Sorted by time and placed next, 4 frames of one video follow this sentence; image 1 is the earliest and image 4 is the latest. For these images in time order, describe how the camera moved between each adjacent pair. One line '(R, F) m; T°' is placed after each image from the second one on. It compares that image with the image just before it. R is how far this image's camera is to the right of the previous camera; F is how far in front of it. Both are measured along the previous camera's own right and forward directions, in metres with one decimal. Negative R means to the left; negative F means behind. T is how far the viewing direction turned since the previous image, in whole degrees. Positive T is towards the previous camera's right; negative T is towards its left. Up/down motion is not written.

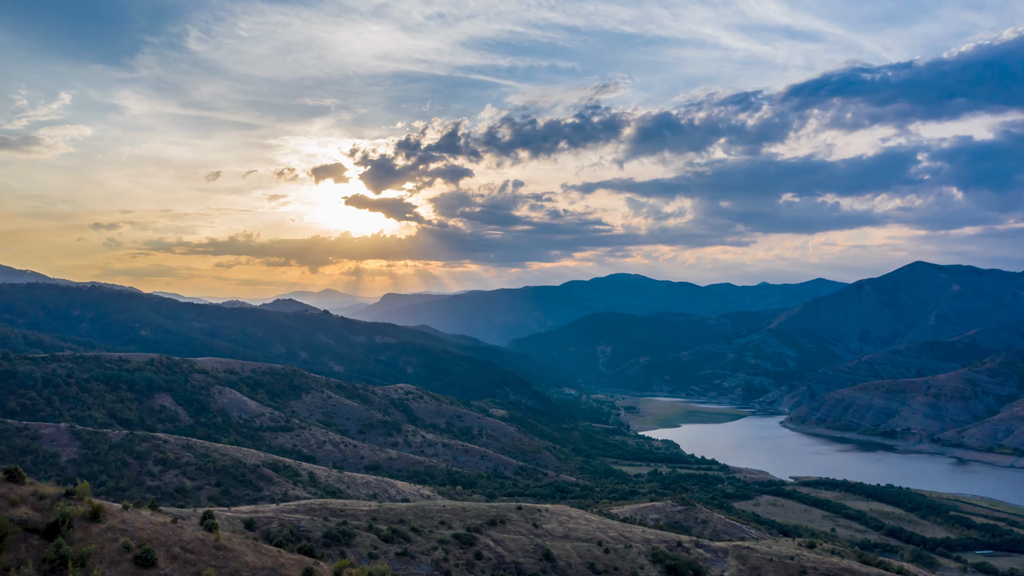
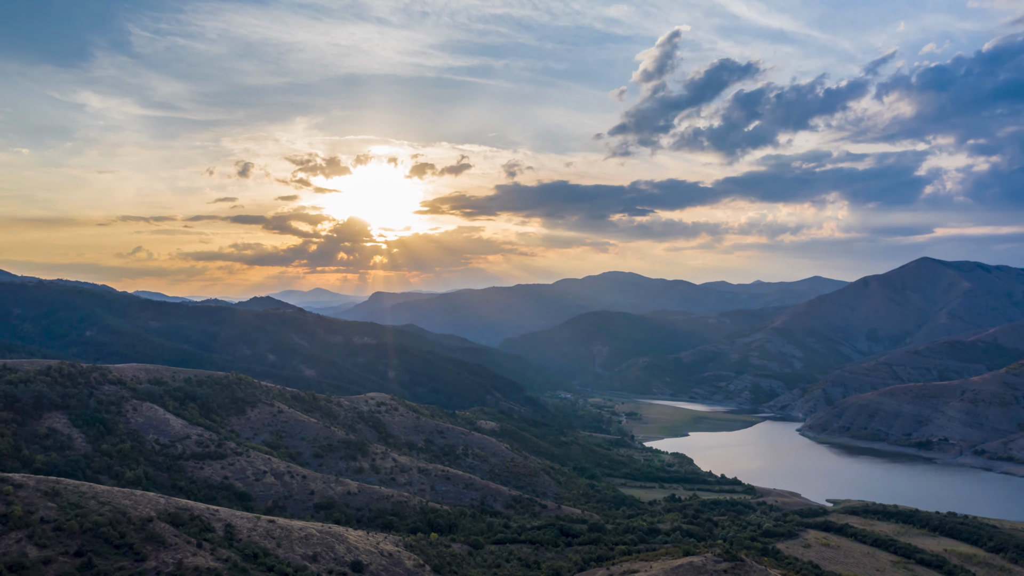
(+0.1, +12.7) m; +1°
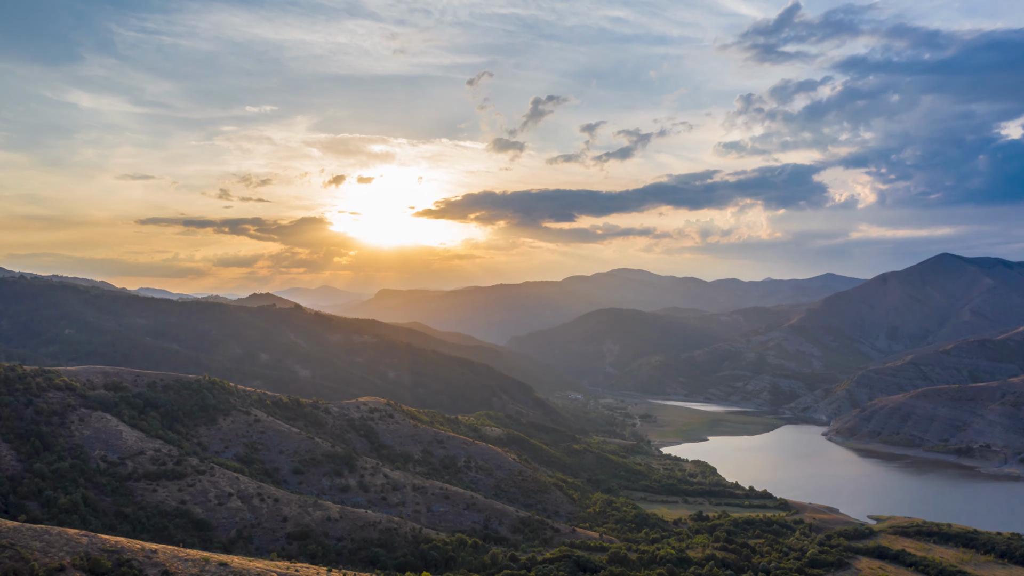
(-0.1, +7.3) m; -1°
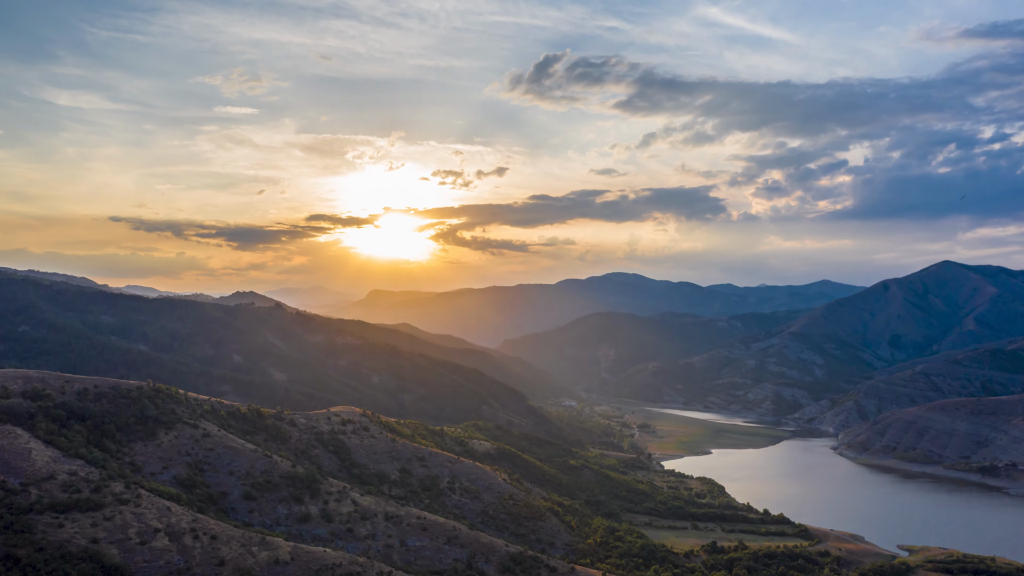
(+0.1, +7.1) m; +1°
